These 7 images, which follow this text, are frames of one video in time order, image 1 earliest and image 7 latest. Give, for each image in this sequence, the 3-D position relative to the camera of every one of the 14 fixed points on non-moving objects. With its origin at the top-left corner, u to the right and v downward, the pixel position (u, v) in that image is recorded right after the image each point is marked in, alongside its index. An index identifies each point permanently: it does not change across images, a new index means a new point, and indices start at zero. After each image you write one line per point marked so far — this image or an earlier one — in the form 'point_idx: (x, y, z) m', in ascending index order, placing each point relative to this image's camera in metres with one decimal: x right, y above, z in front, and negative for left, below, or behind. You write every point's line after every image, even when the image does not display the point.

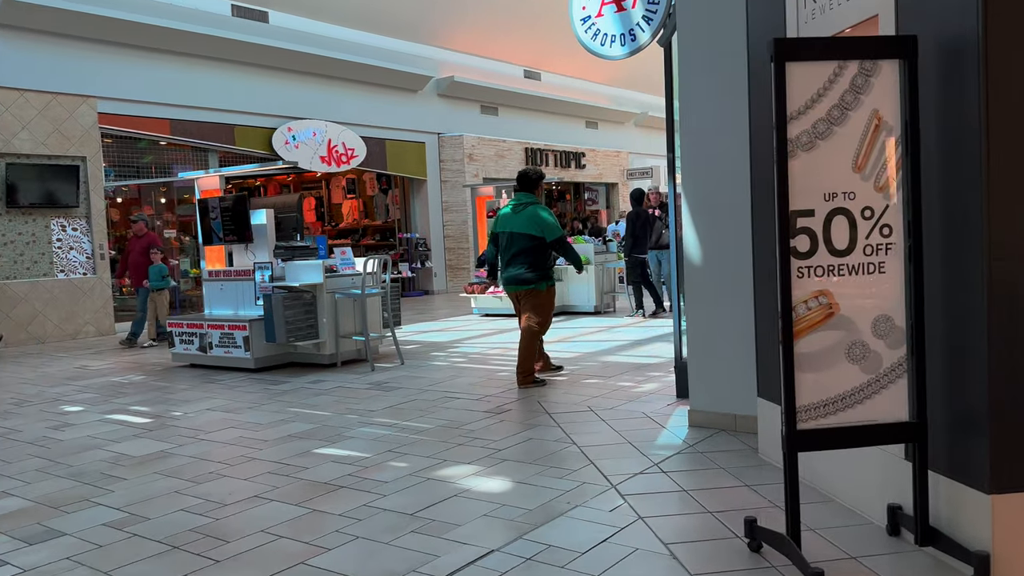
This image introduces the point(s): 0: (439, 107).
0: (-1.6, +3.9, +16.7) m
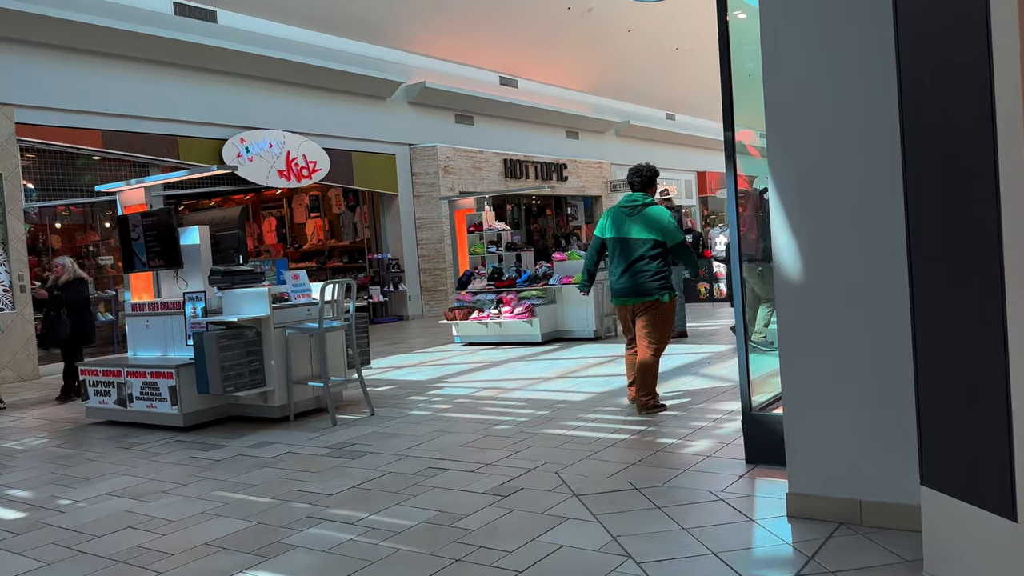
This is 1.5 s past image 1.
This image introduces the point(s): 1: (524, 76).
0: (-2.0, +3.4, +15.3) m
1: (+0.3, +4.8, +17.9) m
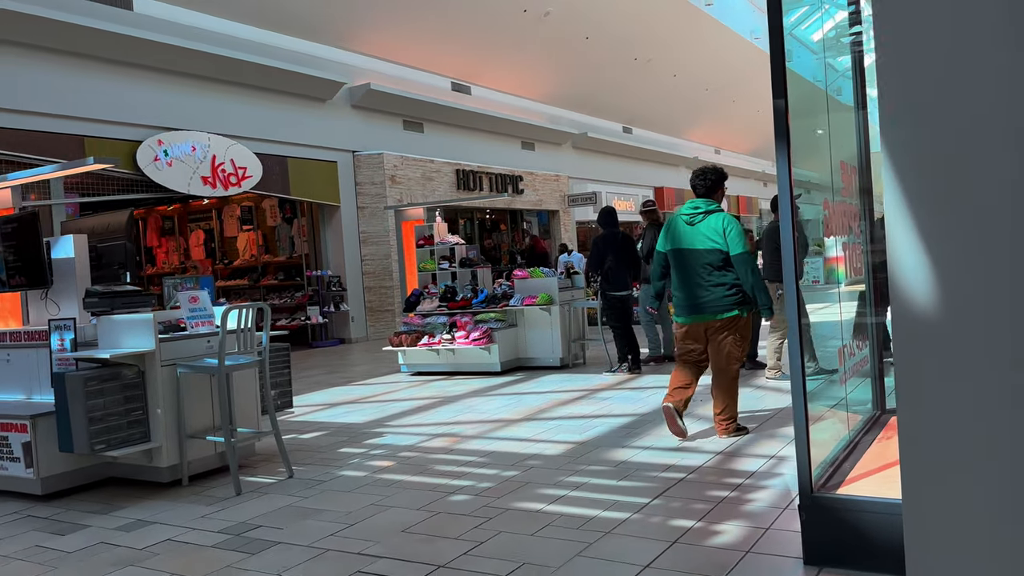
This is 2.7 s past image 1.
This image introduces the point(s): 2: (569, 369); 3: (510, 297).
0: (-2.9, +3.0, +14.0) m
1: (-0.7, +4.4, +16.8) m
2: (+0.6, -0.8, +8.1) m
3: (0.0, -0.1, +8.2) m
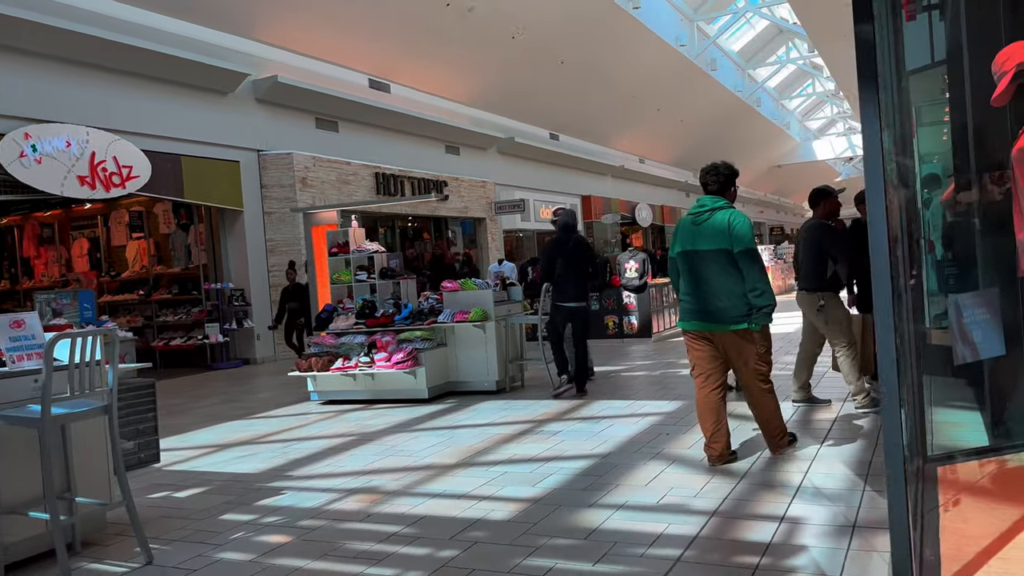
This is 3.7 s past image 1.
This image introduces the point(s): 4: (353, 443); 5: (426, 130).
0: (-4.1, +2.8, +12.7) m
1: (-2.3, +4.2, +15.7) m
2: (-0.1, -1.0, +7.1) m
3: (-0.7, -0.2, +7.2) m
4: (-1.1, -1.1, +5.5) m
5: (-1.8, +3.3, +16.2) m
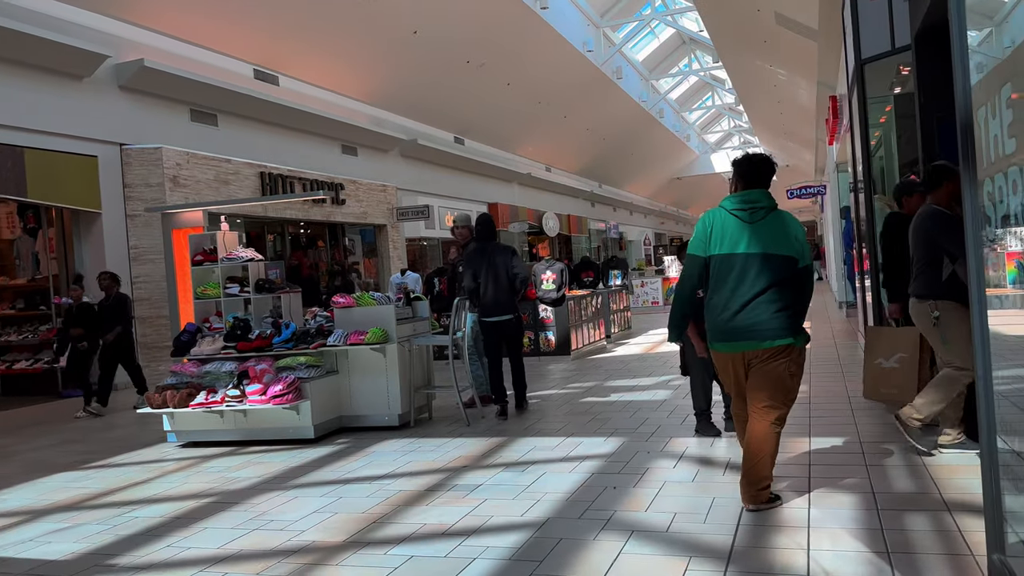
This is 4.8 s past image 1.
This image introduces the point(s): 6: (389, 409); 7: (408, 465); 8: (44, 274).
0: (-5.5, +2.6, +11.1) m
1: (-4.1, +3.9, +14.3) m
2: (-0.8, -1.1, +6.0) m
3: (-1.4, -0.3, +6.0) m
4: (-1.6, -1.2, +4.3) m
5: (-3.6, +3.0, +14.8) m
6: (-0.9, -0.9, +5.9) m
7: (-0.6, -1.1, +4.7) m
8: (-6.4, +0.2, +10.7) m
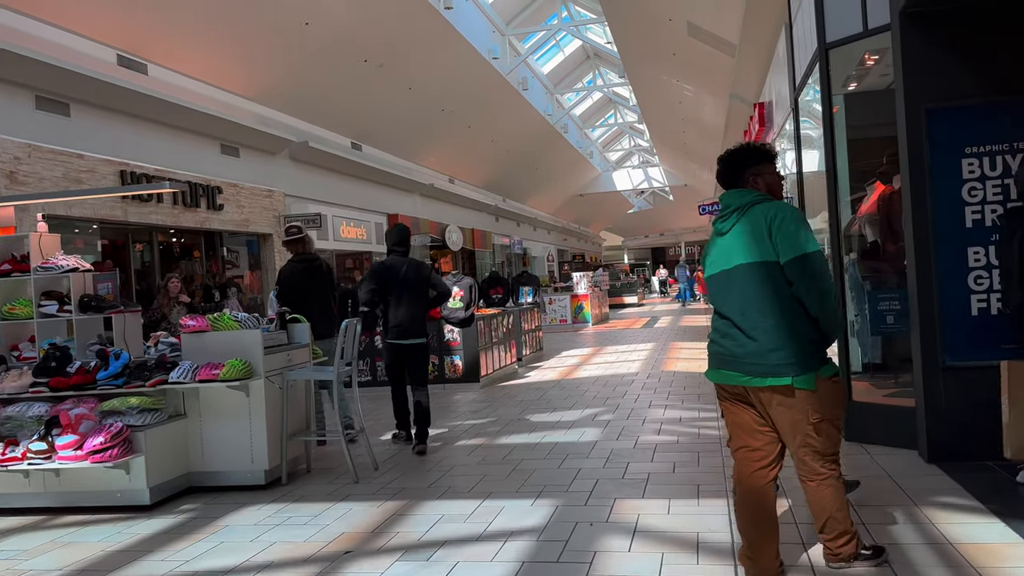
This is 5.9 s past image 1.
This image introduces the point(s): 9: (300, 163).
0: (-6.7, +2.4, +9.2) m
1: (-5.7, +3.7, +12.6) m
2: (-1.4, -1.2, +4.7) m
3: (-2.0, -0.5, +4.7) m
4: (-2.0, -1.3, +2.9) m
5: (-5.3, +2.8, +13.2) m
6: (-1.5, -1.0, +4.6) m
7: (-1.1, -1.2, +3.5) m
8: (-7.5, +0.1, +8.7) m
9: (-4.6, +2.7, +16.9) m
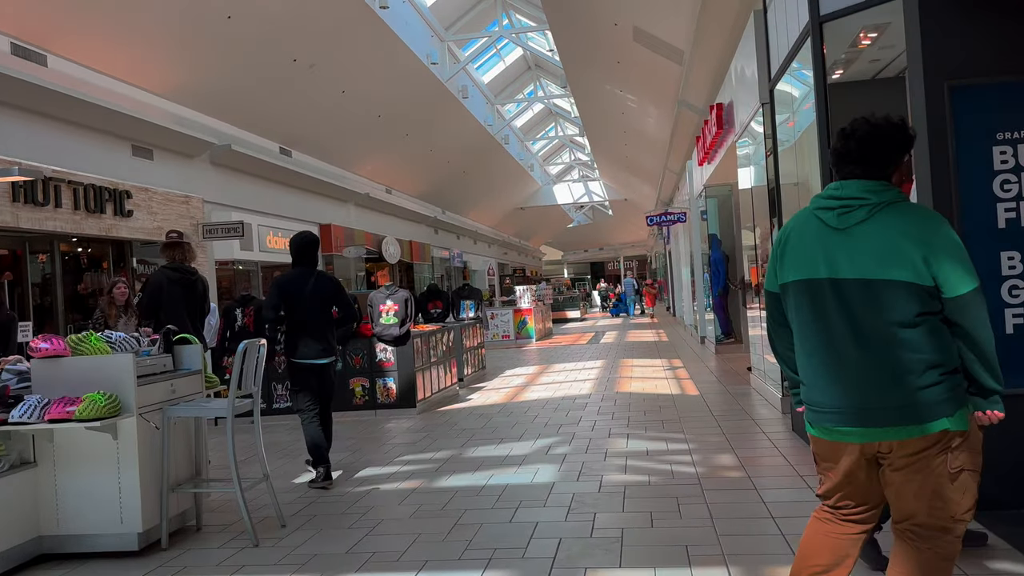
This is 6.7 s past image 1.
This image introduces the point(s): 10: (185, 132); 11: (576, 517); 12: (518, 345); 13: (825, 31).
0: (-7.3, +2.3, +7.9) m
1: (-6.6, +3.5, +11.4) m
2: (-1.7, -1.3, +3.7) m
3: (-2.3, -0.5, +3.6) m
4: (-2.2, -1.3, +1.9) m
5: (-6.3, +2.5, +12.0) m
6: (-1.8, -1.1, +3.6) m
7: (-1.3, -1.2, +2.6) m
8: (-8.1, -0.1, +7.2) m
9: (-5.8, +2.4, +15.7) m
10: (-5.9, +2.8, +13.9) m
11: (+0.3, -1.1, +3.7) m
12: (+0.1, -1.2, +16.9) m
13: (+1.8, +1.5, +4.5) m
